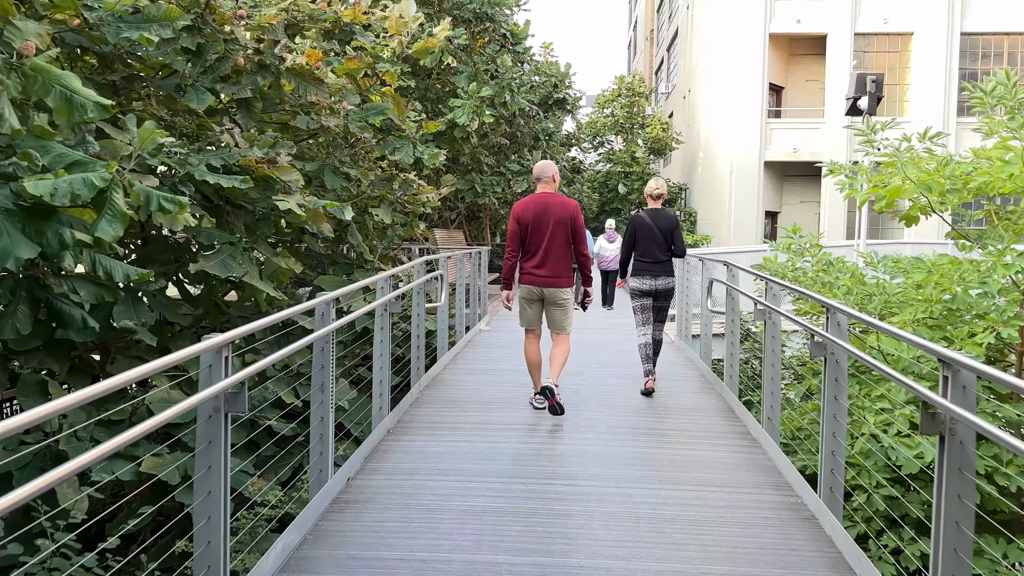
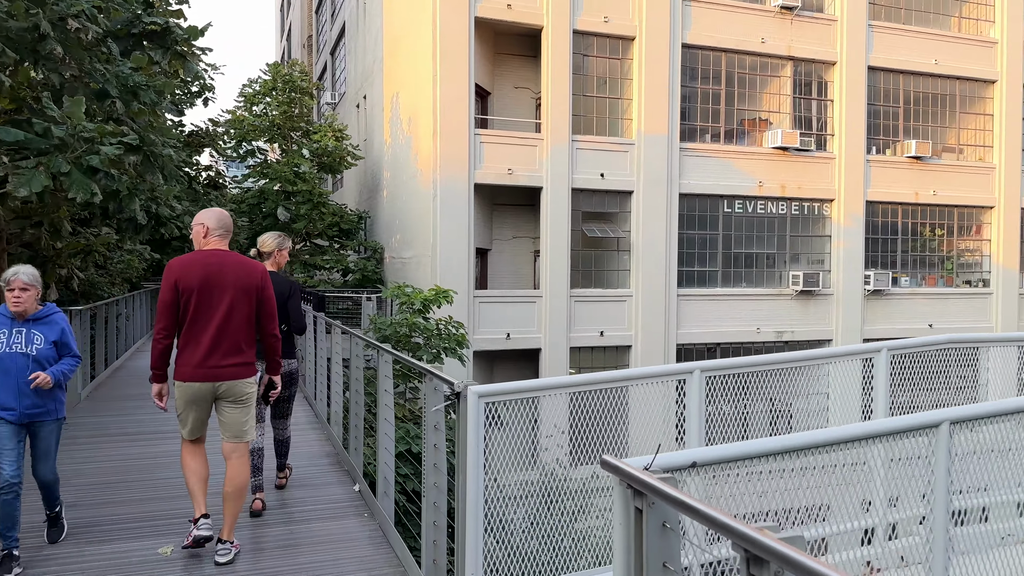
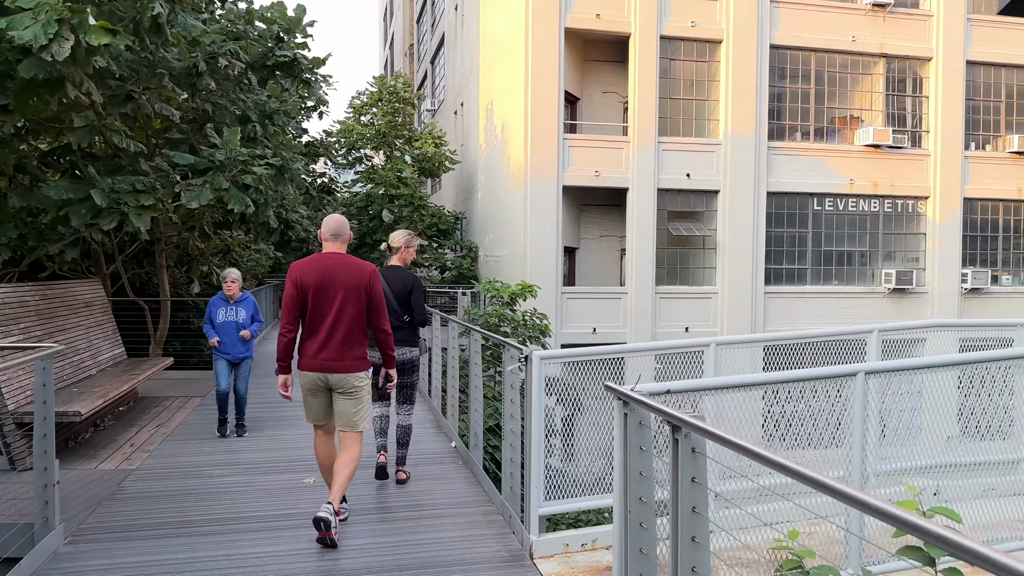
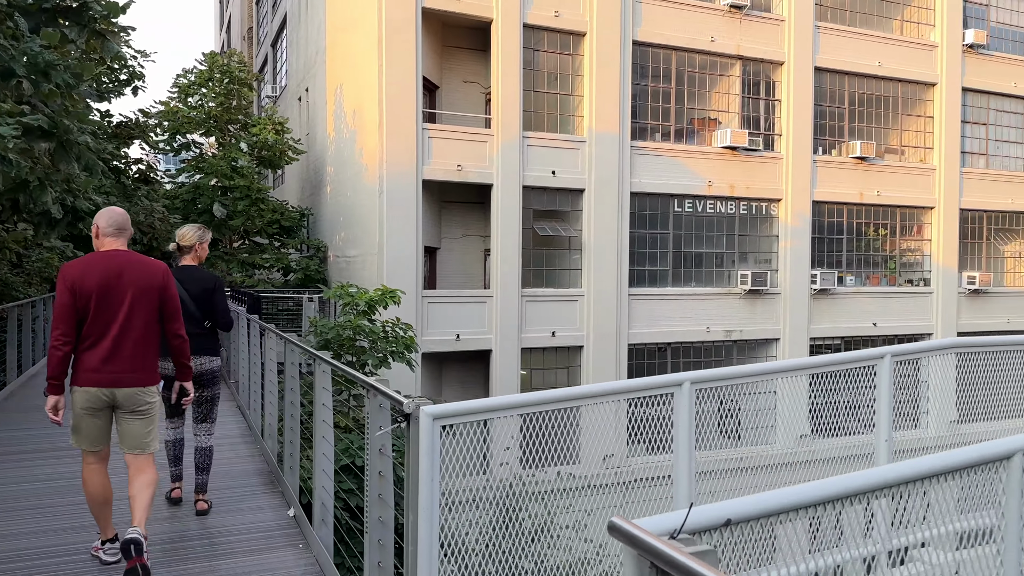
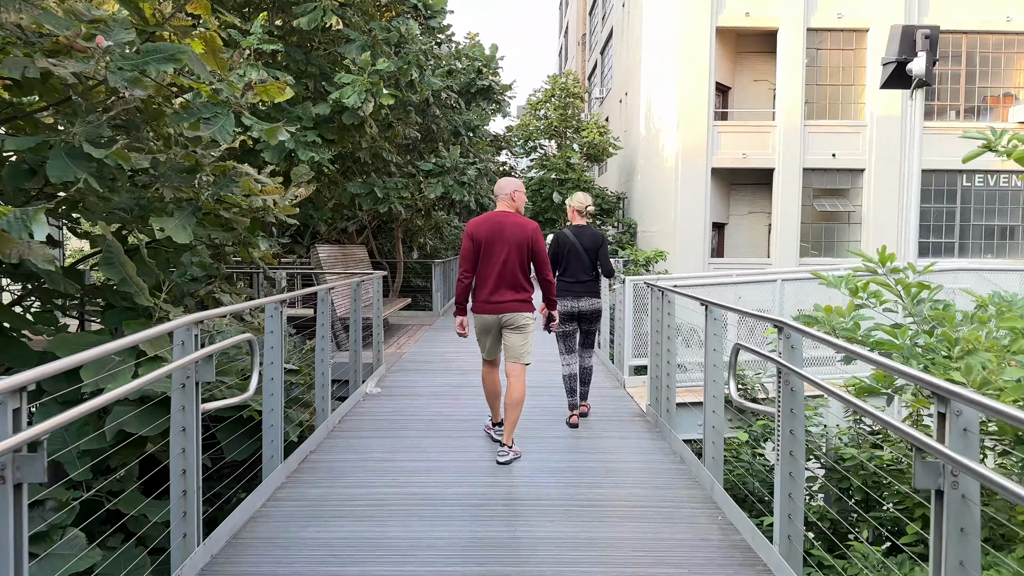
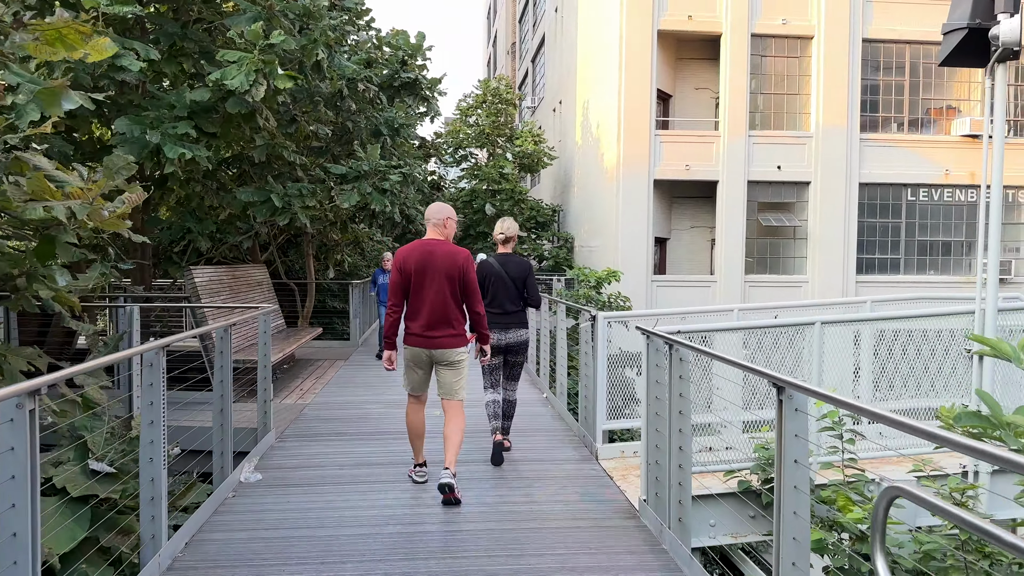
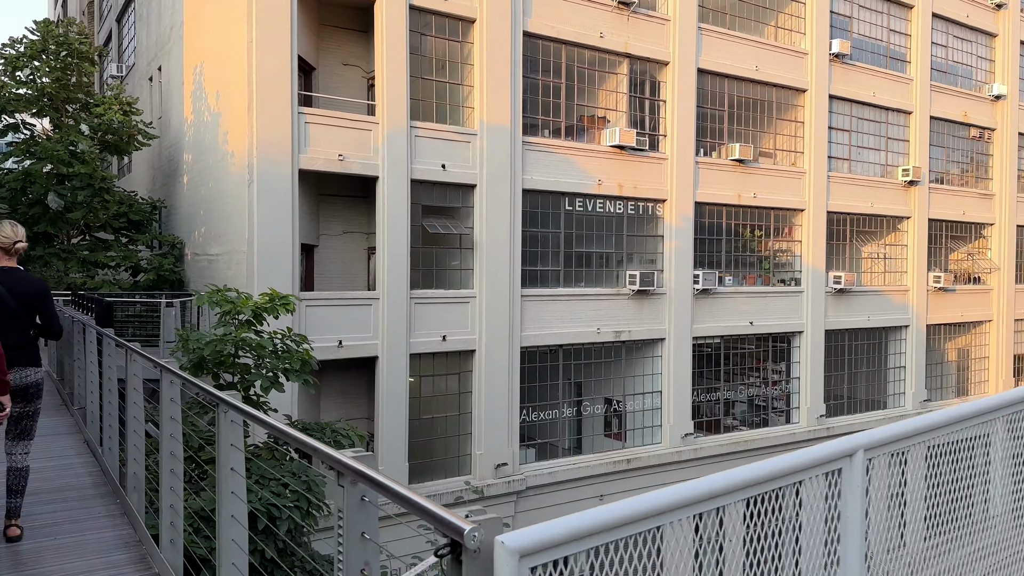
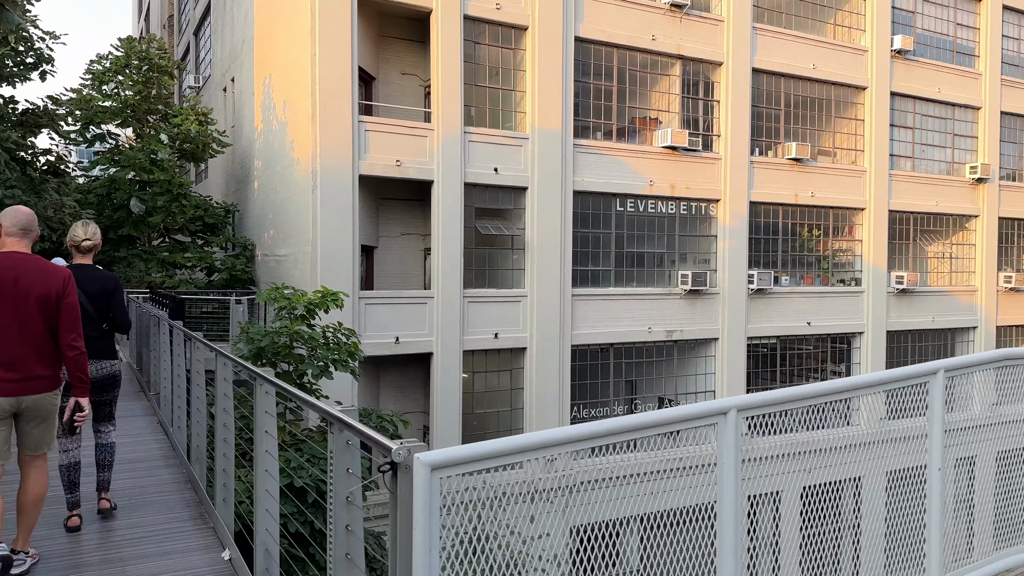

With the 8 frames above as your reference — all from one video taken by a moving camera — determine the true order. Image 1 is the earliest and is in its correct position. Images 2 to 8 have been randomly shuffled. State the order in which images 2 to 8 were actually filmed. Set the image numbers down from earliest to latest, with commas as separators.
5, 6, 3, 2, 4, 8, 7
